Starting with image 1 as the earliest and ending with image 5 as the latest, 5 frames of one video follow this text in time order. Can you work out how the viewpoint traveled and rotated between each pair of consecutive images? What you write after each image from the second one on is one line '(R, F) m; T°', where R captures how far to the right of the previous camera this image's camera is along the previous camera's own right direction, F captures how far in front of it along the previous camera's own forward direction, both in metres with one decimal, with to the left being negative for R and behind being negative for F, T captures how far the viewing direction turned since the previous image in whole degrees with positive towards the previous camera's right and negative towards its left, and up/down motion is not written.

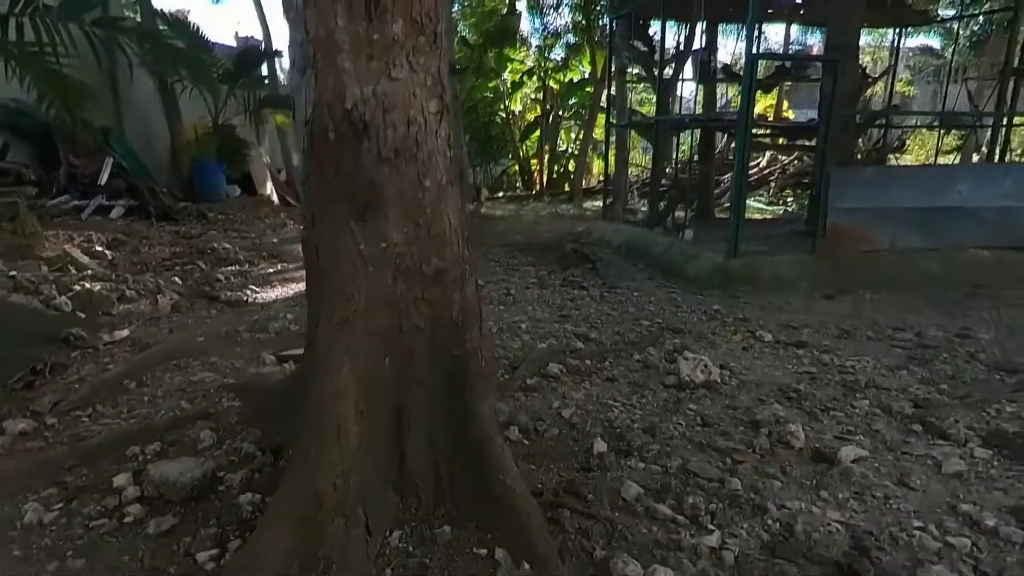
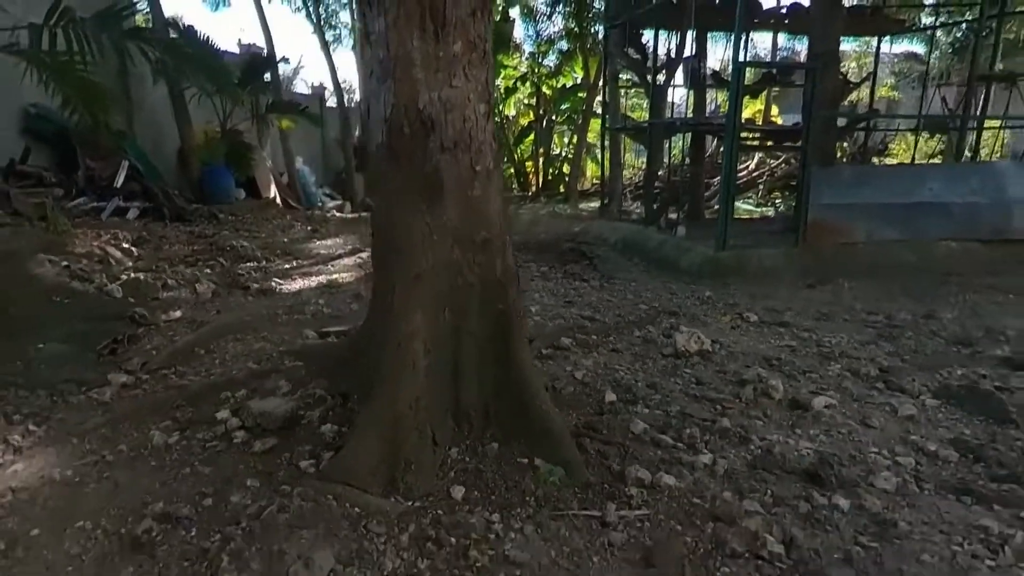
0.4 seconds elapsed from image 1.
(-0.2, -0.5) m; +1°
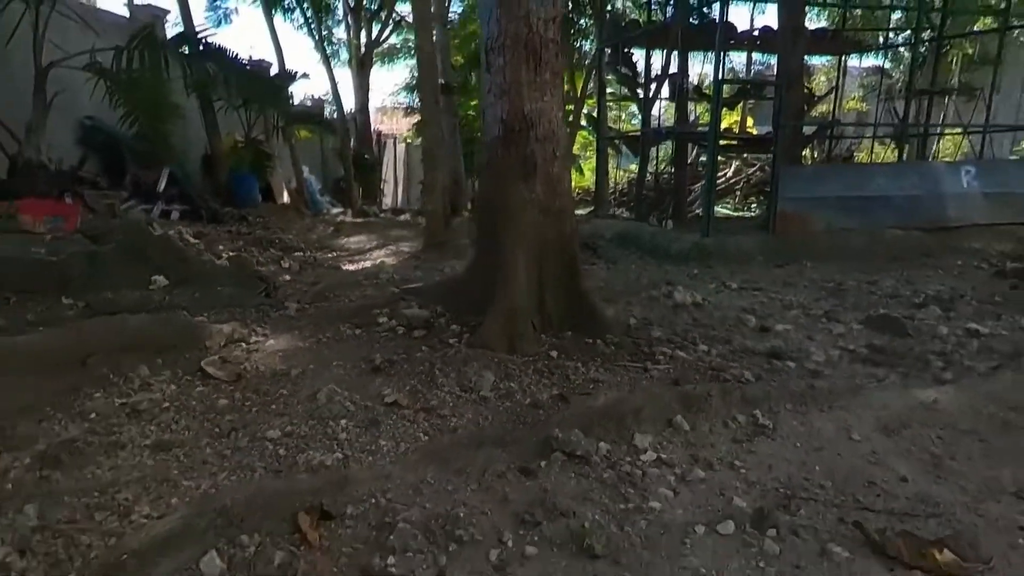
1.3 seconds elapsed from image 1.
(-0.5, -1.3) m; +2°
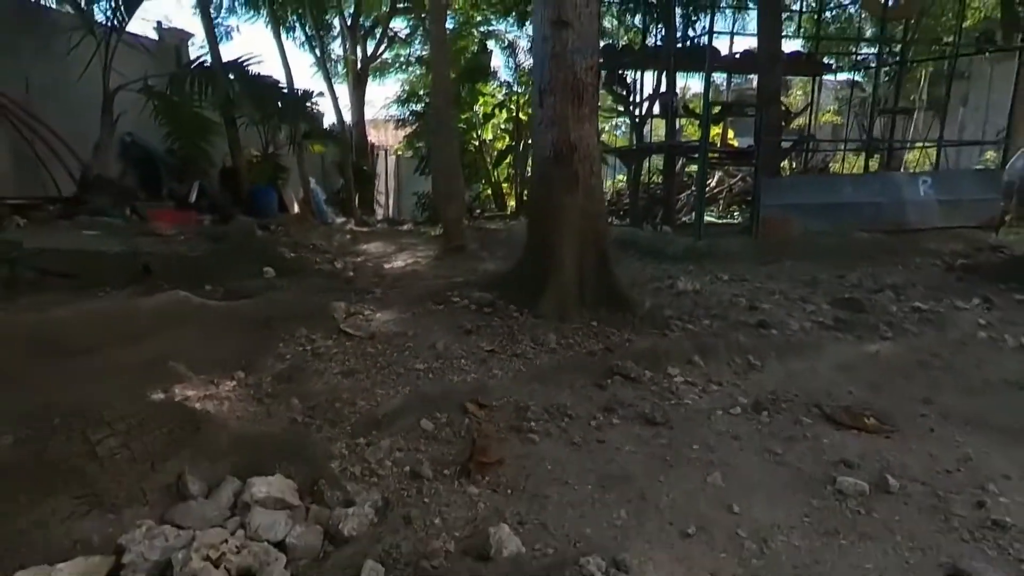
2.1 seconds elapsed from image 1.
(-0.5, -1.1) m; +1°
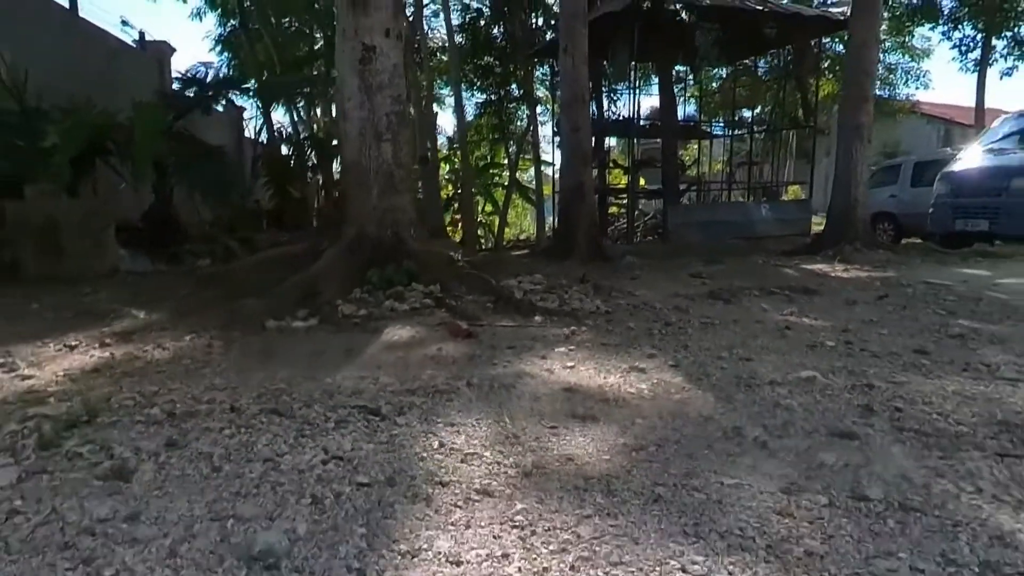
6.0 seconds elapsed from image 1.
(-1.9, -5.1) m; +7°
